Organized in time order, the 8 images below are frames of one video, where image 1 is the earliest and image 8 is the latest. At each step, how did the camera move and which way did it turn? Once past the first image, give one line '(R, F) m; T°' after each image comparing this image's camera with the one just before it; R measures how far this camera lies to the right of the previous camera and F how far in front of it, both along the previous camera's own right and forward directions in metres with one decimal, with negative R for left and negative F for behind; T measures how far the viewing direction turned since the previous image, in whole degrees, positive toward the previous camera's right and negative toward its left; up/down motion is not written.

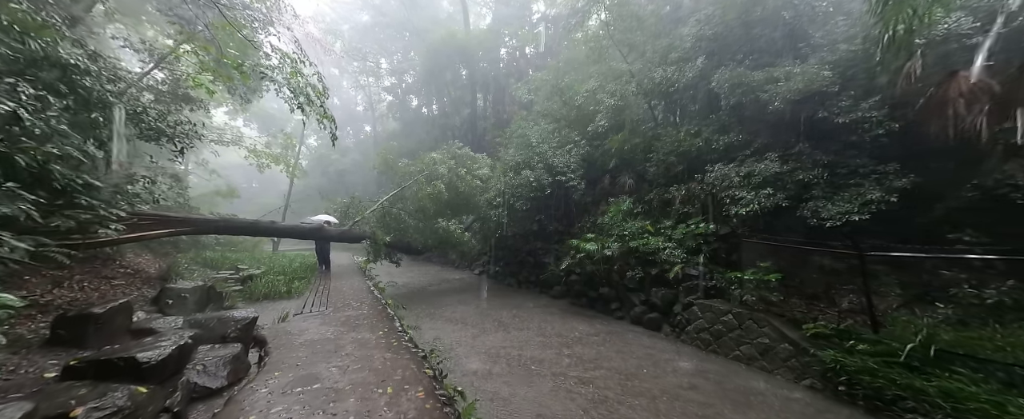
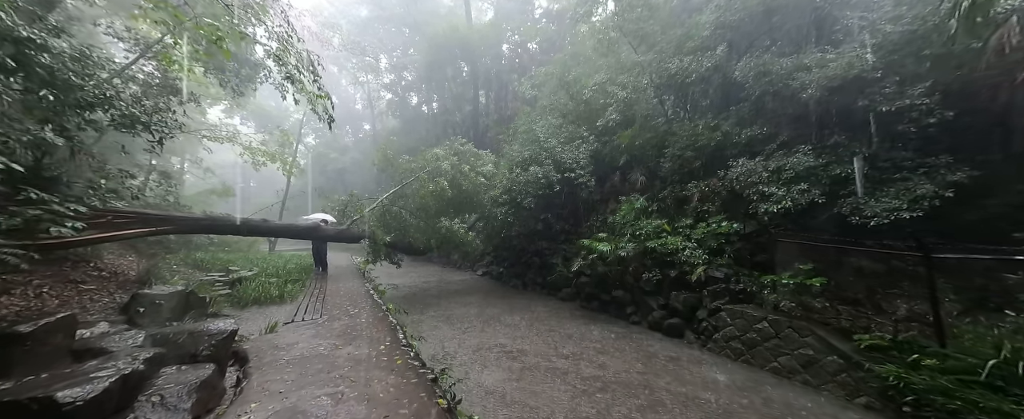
(-0.2, +0.4) m; 0°
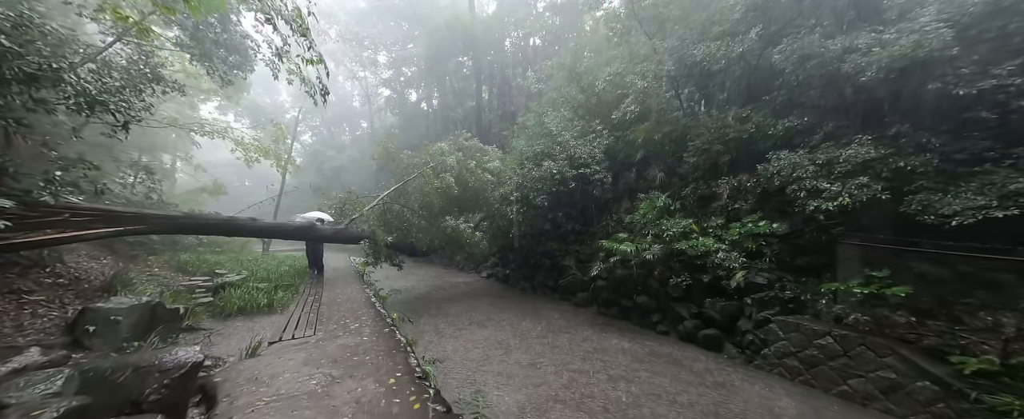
(-0.3, +0.6) m; 0°
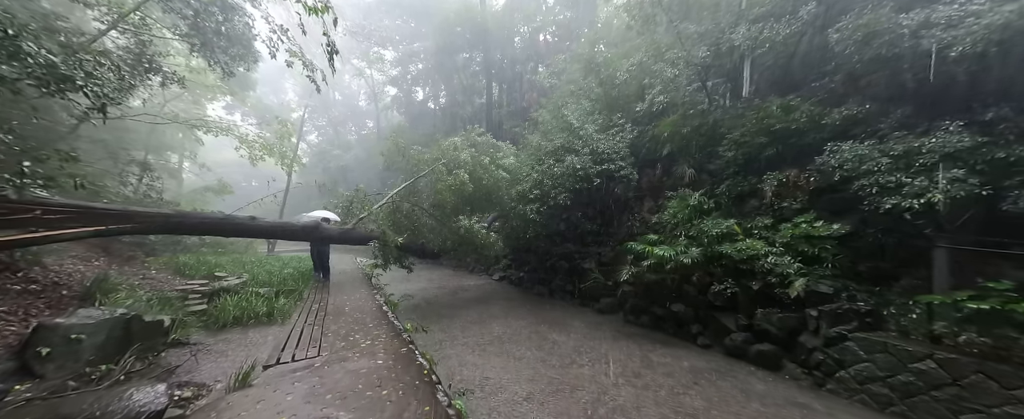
(-0.3, +0.5) m; -1°
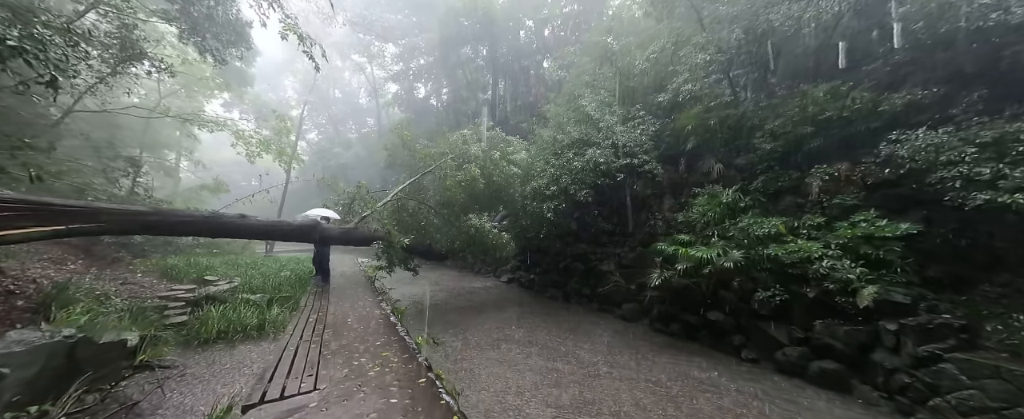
(-0.3, +0.5) m; 0°
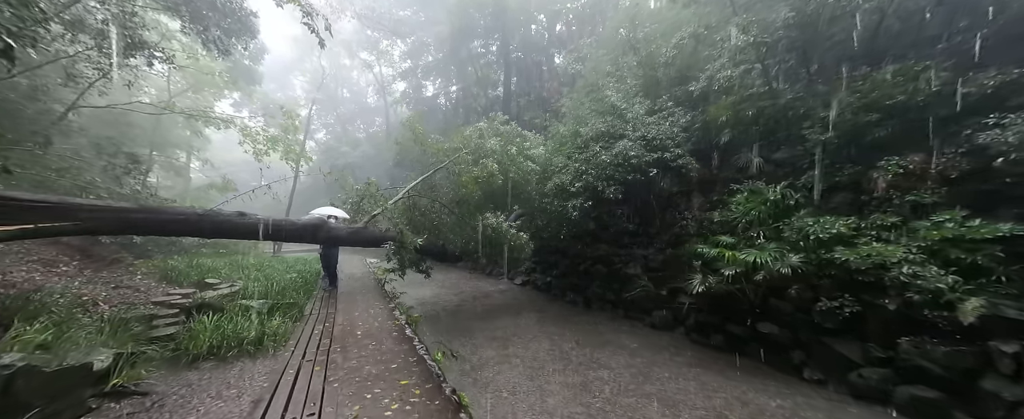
(-0.3, +0.5) m; -1°
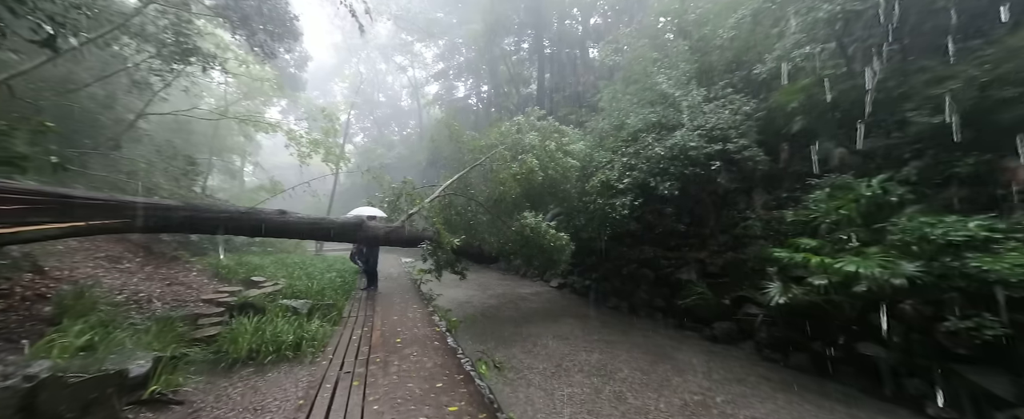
(-0.2, +0.4) m; -5°
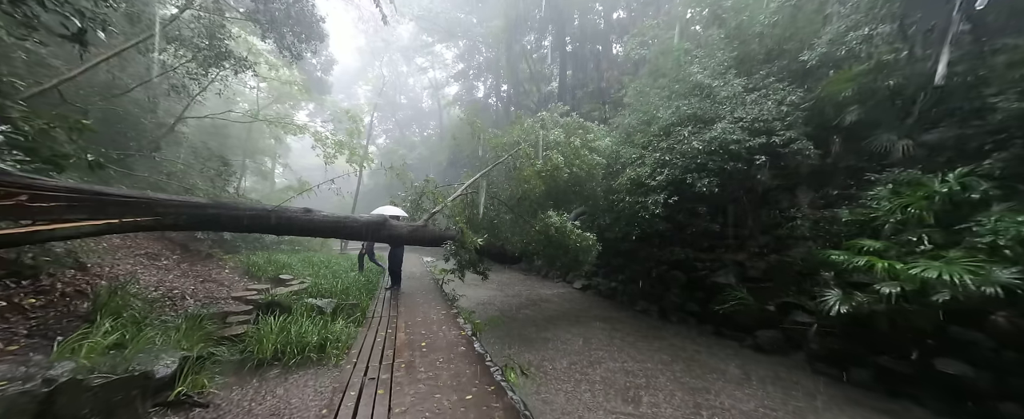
(-0.1, +0.2) m; -3°
